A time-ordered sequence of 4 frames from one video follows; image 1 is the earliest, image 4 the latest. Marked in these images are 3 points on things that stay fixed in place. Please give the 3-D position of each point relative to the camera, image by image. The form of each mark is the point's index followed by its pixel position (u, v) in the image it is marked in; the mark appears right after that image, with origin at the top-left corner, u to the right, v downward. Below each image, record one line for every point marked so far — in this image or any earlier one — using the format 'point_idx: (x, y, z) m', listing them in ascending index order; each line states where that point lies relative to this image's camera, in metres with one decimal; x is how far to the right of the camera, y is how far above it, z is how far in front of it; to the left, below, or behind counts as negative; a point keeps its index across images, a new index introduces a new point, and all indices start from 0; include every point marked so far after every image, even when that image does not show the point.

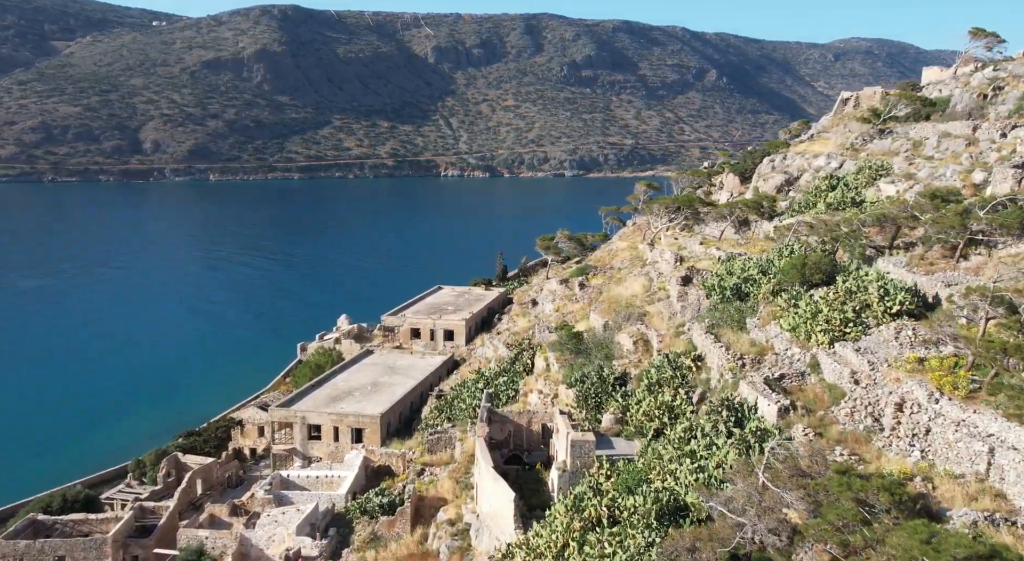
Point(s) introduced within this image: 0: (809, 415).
0: (+4.2, -1.9, +11.8) m
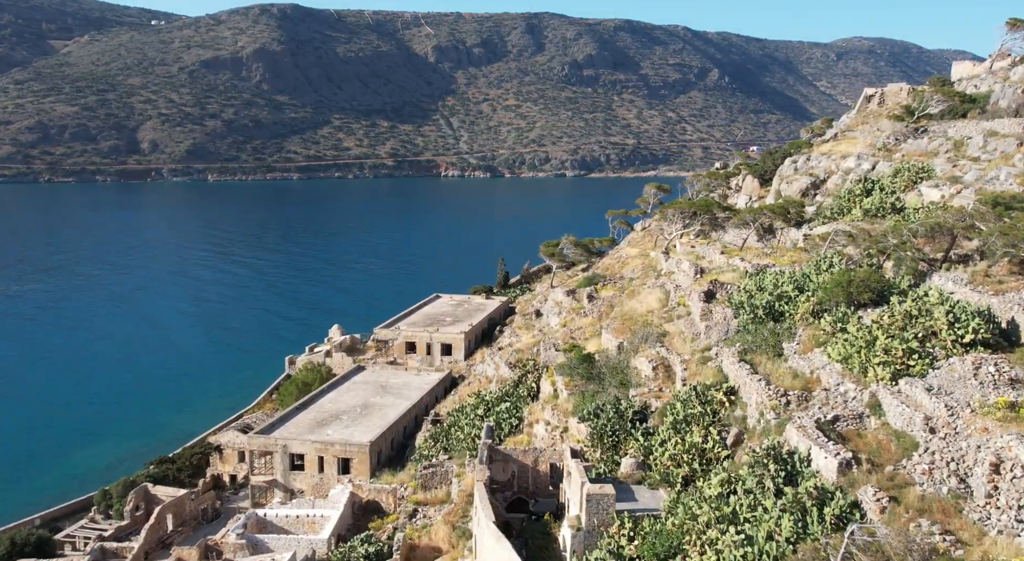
0: (+4.3, -2.2, +9.8) m
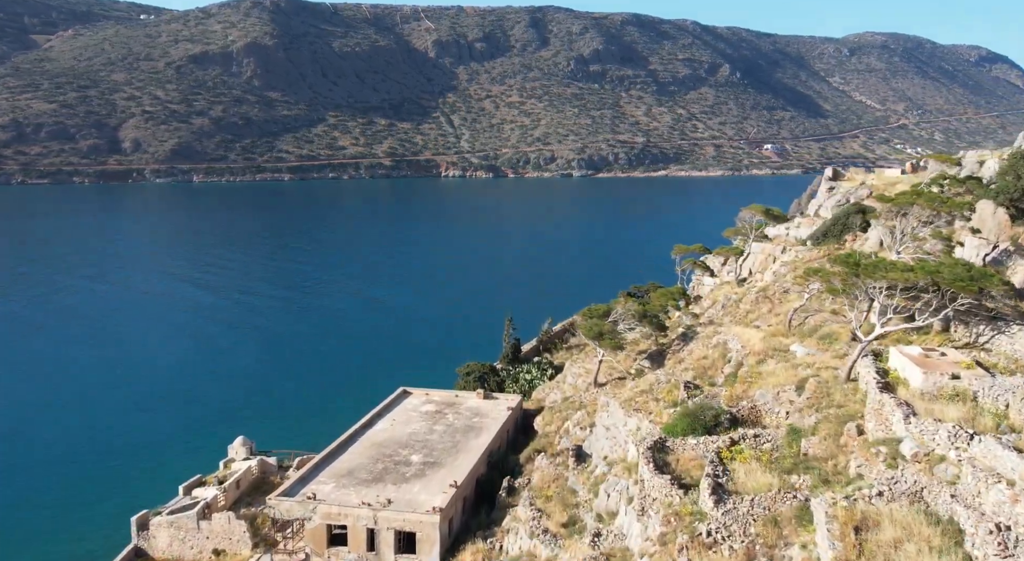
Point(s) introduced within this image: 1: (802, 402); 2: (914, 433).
0: (+4.6, -4.4, -3.2) m
1: (+4.1, -1.8, +11.9) m
2: (+4.5, -1.7, +9.5) m
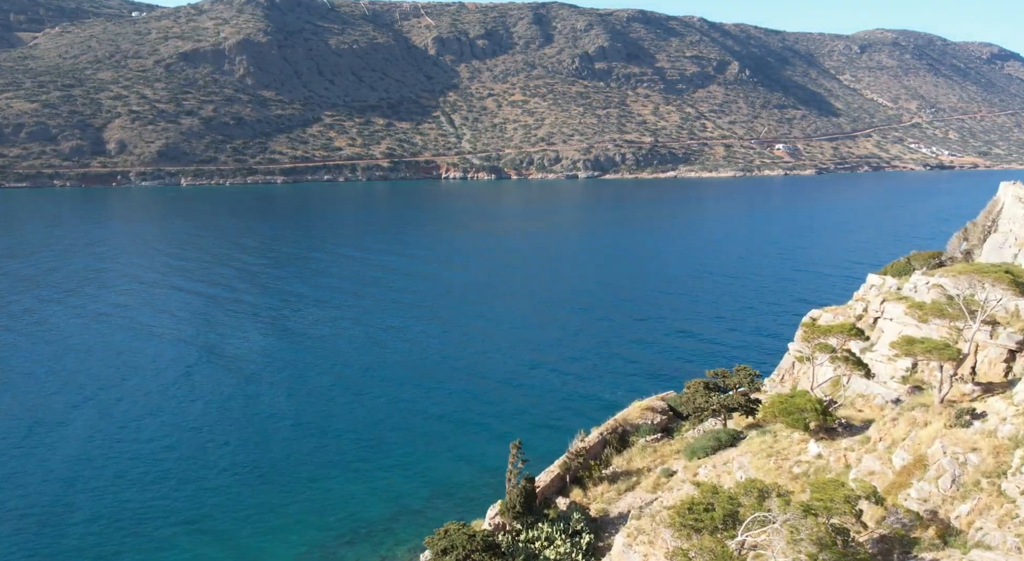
0: (+4.6, -6.0, -13.1) m
1: (+4.2, -3.4, +2.0) m
2: (+4.6, -3.4, -0.5) m
